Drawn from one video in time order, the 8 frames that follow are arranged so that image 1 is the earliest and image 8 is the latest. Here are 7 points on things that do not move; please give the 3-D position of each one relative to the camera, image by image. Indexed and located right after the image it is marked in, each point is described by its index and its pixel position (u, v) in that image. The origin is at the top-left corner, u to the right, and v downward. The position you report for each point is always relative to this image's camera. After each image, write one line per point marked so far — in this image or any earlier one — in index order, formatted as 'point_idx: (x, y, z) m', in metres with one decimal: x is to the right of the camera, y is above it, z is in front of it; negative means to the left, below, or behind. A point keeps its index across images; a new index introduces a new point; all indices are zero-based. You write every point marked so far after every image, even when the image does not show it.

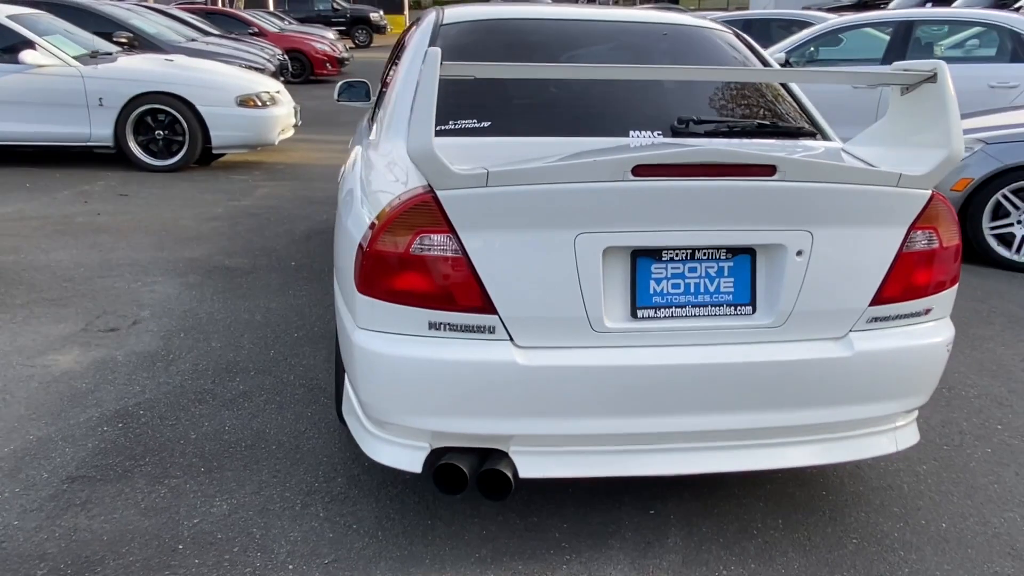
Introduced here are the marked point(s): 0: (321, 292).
0: (-1.2, 0.0, +5.1) m
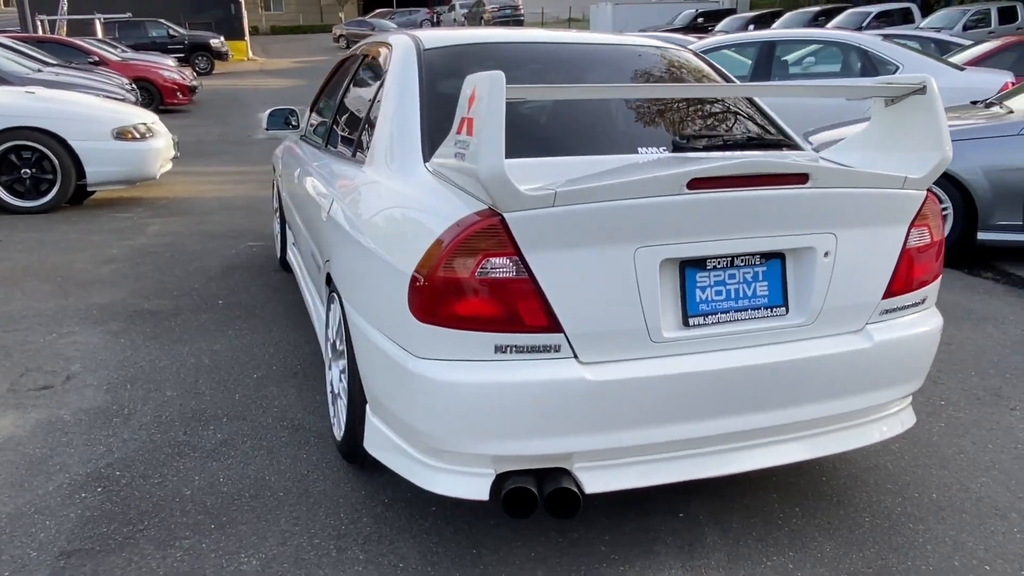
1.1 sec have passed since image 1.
0: (-1.5, -0.3, +4.8) m
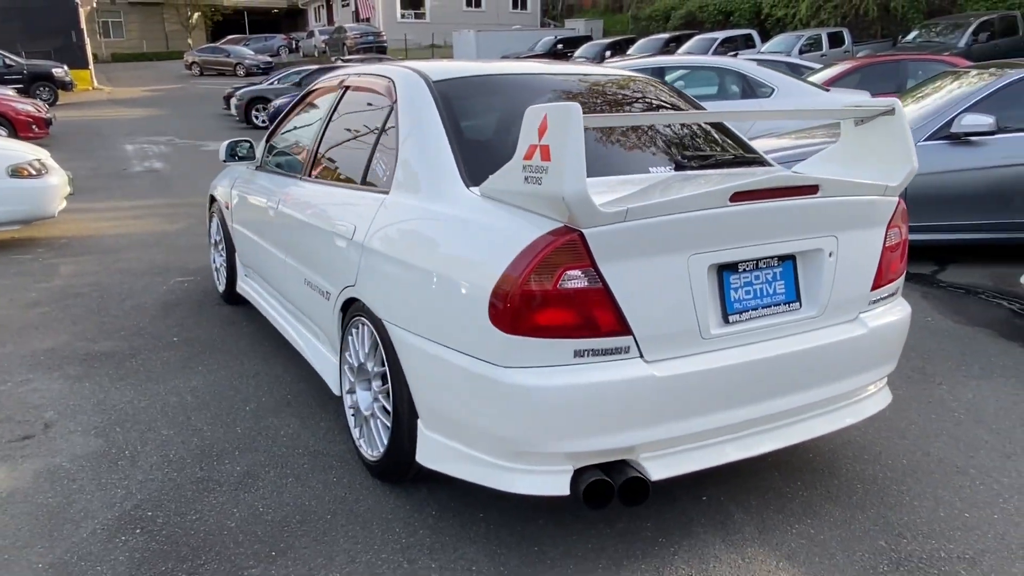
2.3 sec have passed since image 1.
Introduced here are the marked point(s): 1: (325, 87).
0: (-1.6, -0.5, +4.8) m
1: (-1.1, +1.1, +4.6) m
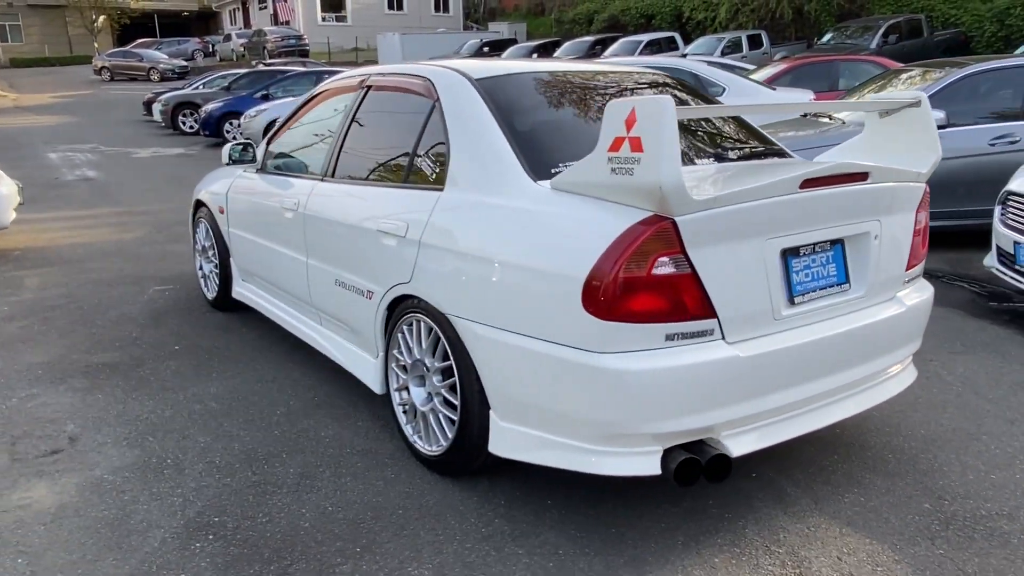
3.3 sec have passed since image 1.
0: (-1.5, -0.5, +4.7) m
1: (-1.0, +1.1, +4.5) m
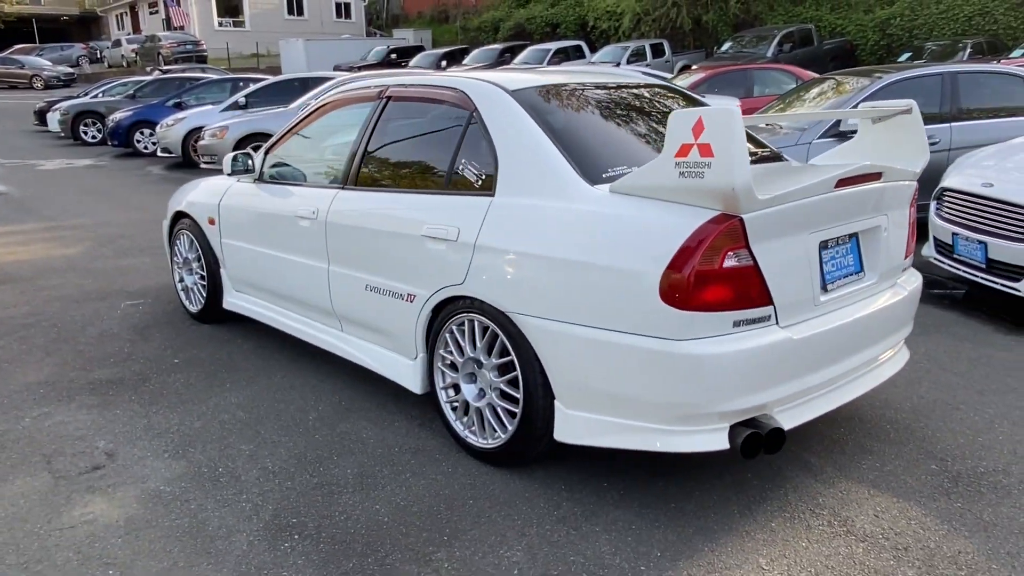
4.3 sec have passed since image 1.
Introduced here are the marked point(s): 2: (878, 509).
0: (-1.5, -0.5, +4.7) m
1: (-0.9, +1.1, +4.6) m
2: (+1.5, -0.9, +3.3) m
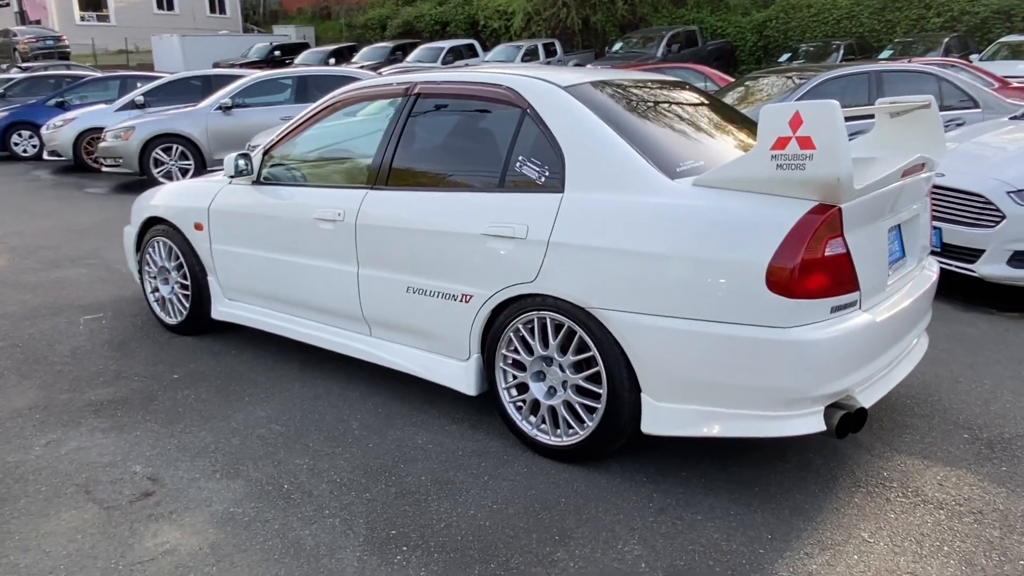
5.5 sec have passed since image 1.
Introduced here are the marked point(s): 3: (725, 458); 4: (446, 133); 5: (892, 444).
0: (-1.3, -0.6, +4.5) m
1: (-0.8, +1.1, +4.5) m
2: (+1.9, -0.8, +3.5) m
3: (+1.0, -0.8, +3.7) m
4: (-0.3, +0.8, +4.1) m
5: (+1.8, -0.7, +3.8) m
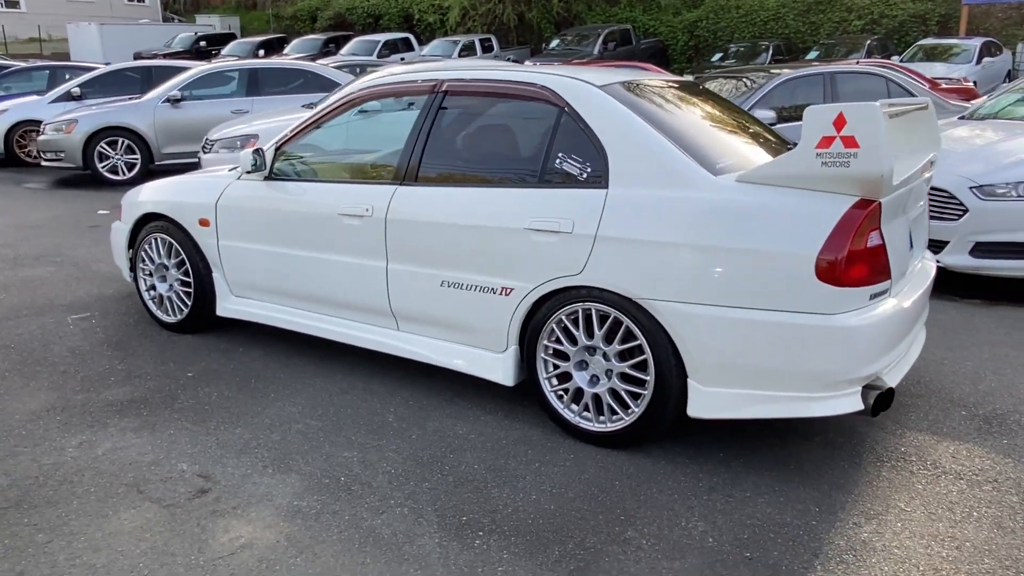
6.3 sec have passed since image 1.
0: (-1.1, -0.5, +4.5) m
1: (-0.7, +1.1, +4.5) m
2: (+2.1, -0.8, +3.8) m
3: (+1.2, -0.7, +3.9) m
4: (-0.2, +0.8, +4.1) m
5: (+2.0, -0.7, +4.1) m
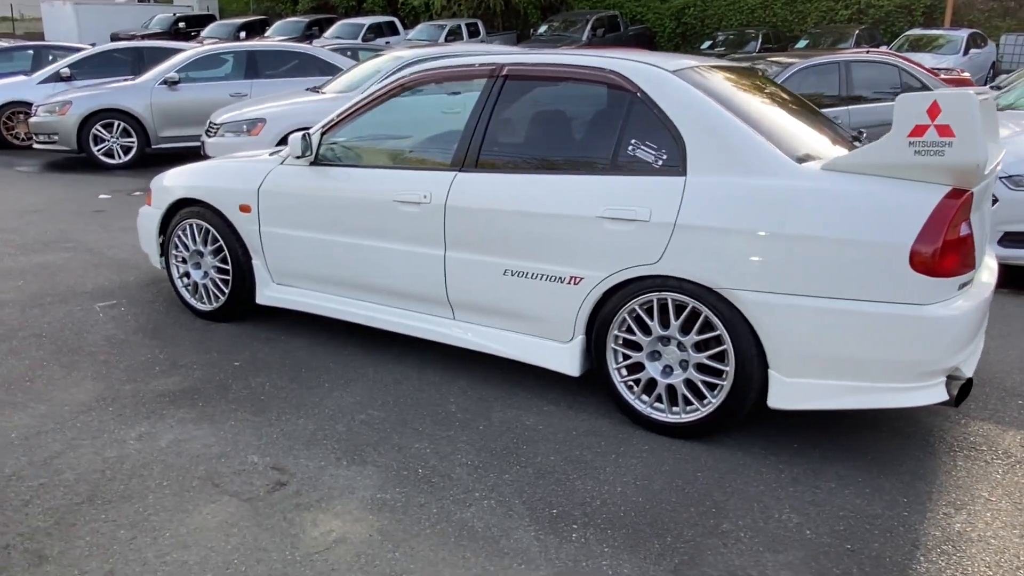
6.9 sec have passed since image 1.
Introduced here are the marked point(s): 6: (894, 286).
0: (-0.8, -0.5, +4.4) m
1: (-0.4, +1.2, +4.4) m
2: (+2.4, -0.7, +3.8) m
3: (+1.5, -0.7, +3.9) m
4: (+0.1, +0.9, +4.1) m
5: (+2.3, -0.6, +4.1) m
6: (+1.5, 0.0, +3.2) m
